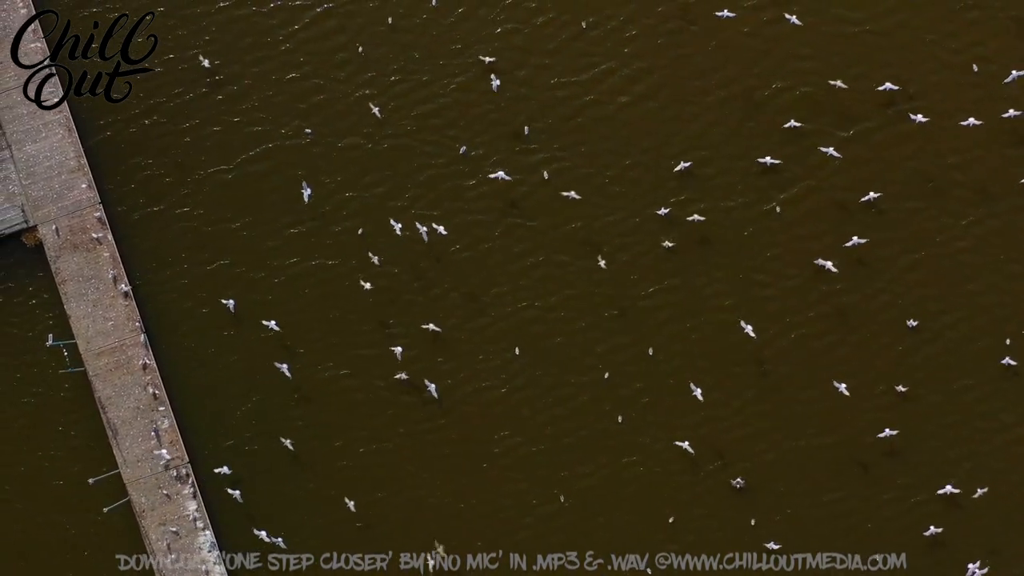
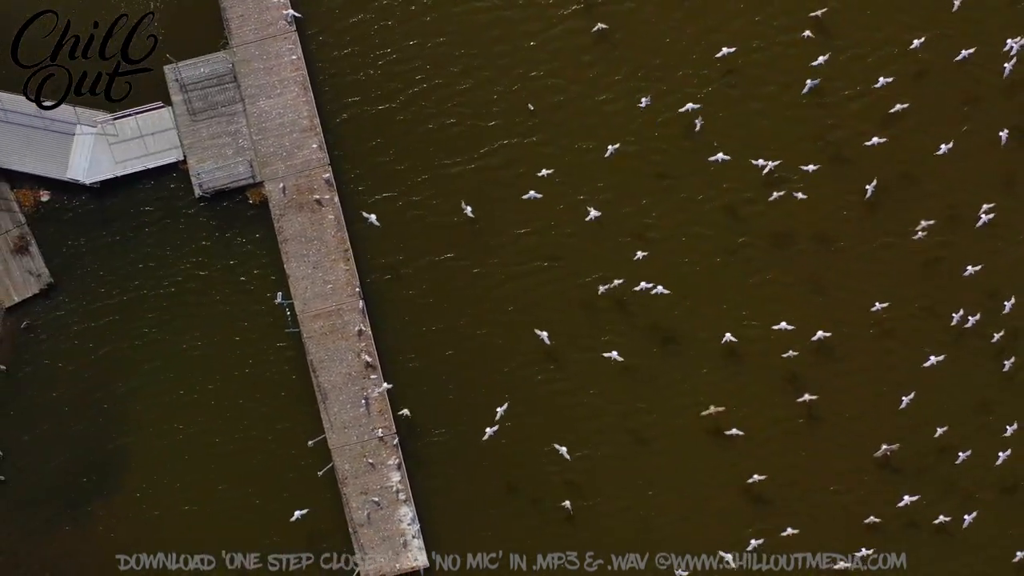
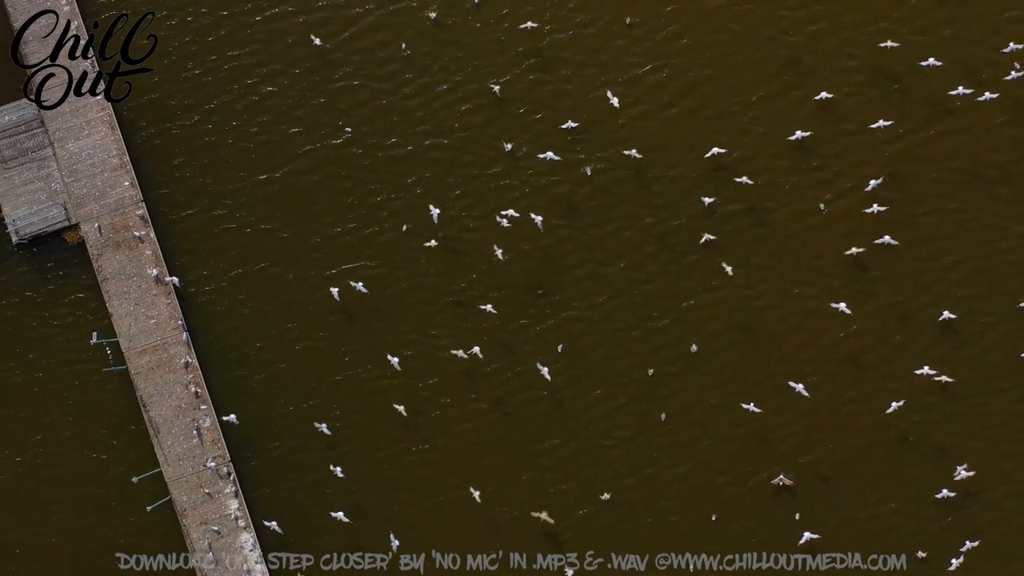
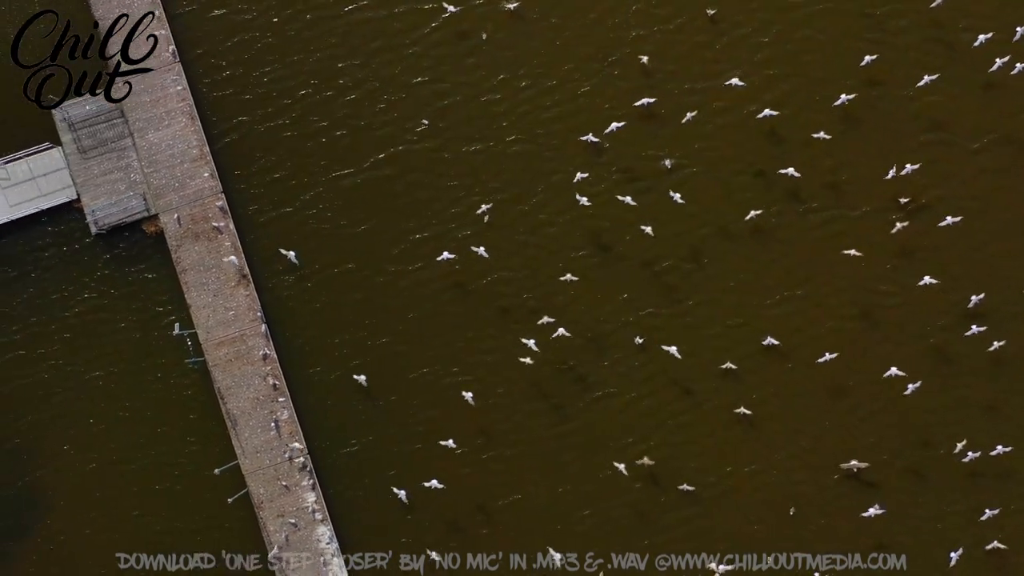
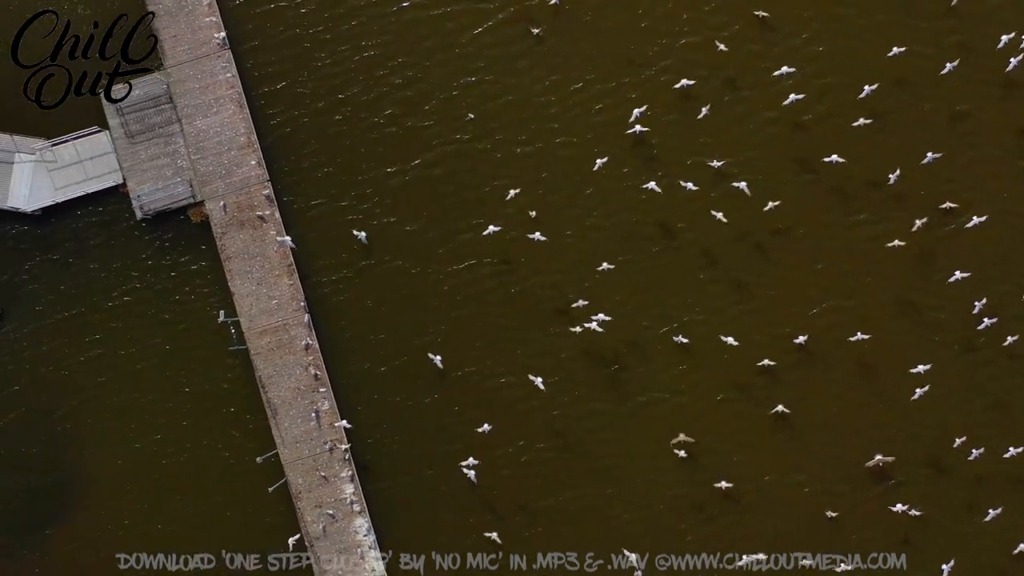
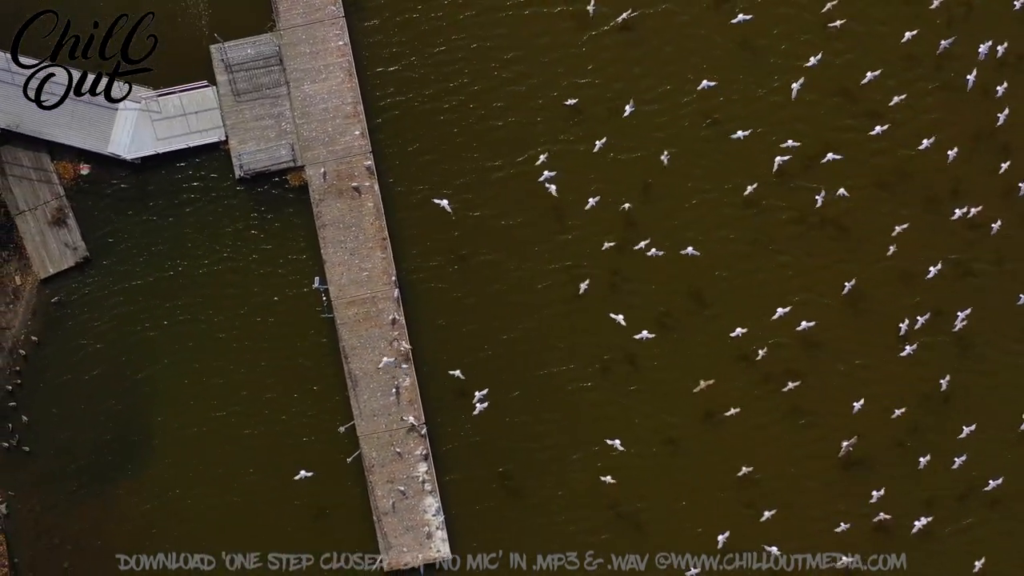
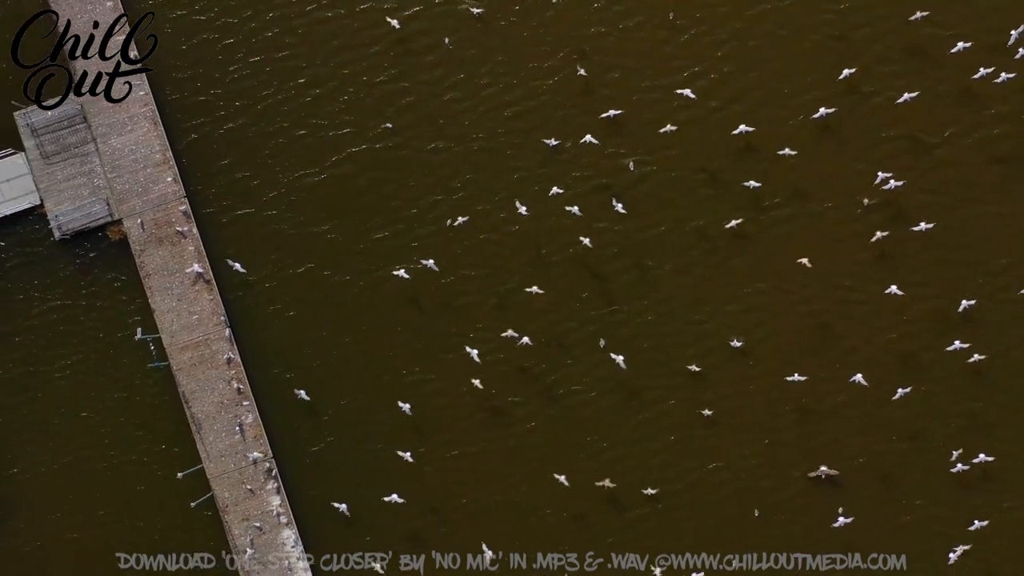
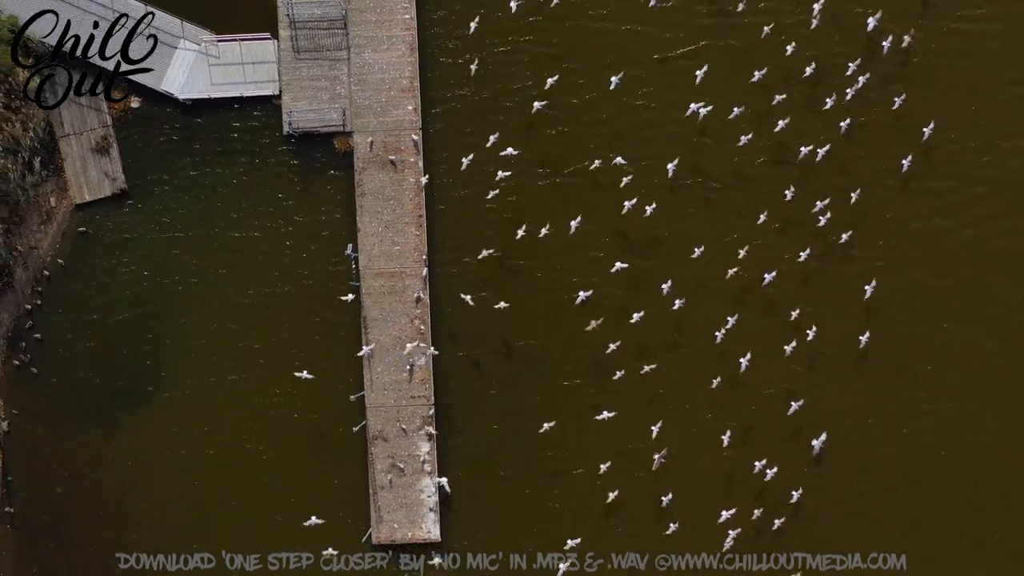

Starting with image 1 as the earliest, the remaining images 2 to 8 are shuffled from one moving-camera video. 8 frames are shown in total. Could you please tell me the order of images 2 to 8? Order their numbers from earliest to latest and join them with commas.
3, 7, 4, 5, 2, 6, 8
